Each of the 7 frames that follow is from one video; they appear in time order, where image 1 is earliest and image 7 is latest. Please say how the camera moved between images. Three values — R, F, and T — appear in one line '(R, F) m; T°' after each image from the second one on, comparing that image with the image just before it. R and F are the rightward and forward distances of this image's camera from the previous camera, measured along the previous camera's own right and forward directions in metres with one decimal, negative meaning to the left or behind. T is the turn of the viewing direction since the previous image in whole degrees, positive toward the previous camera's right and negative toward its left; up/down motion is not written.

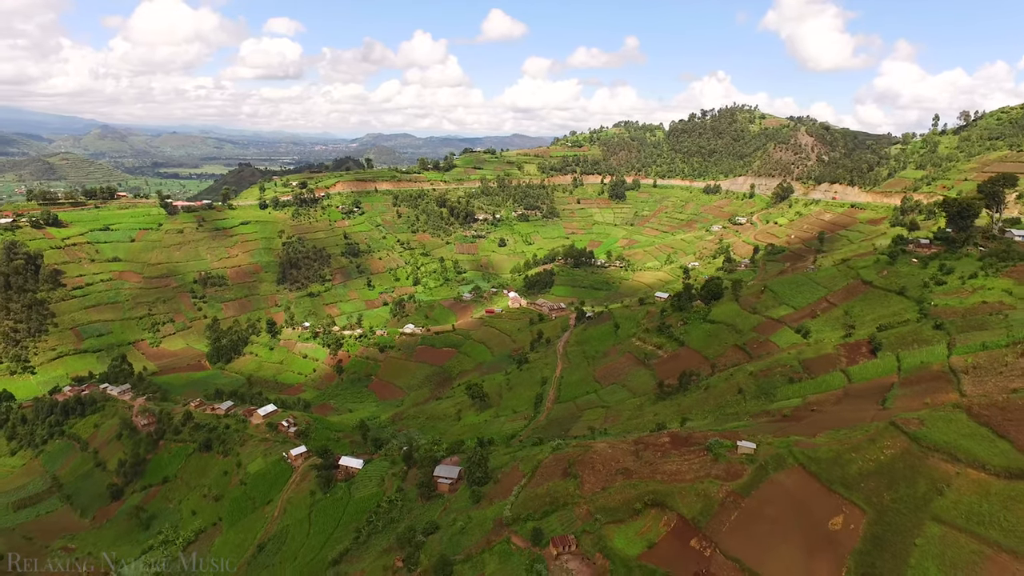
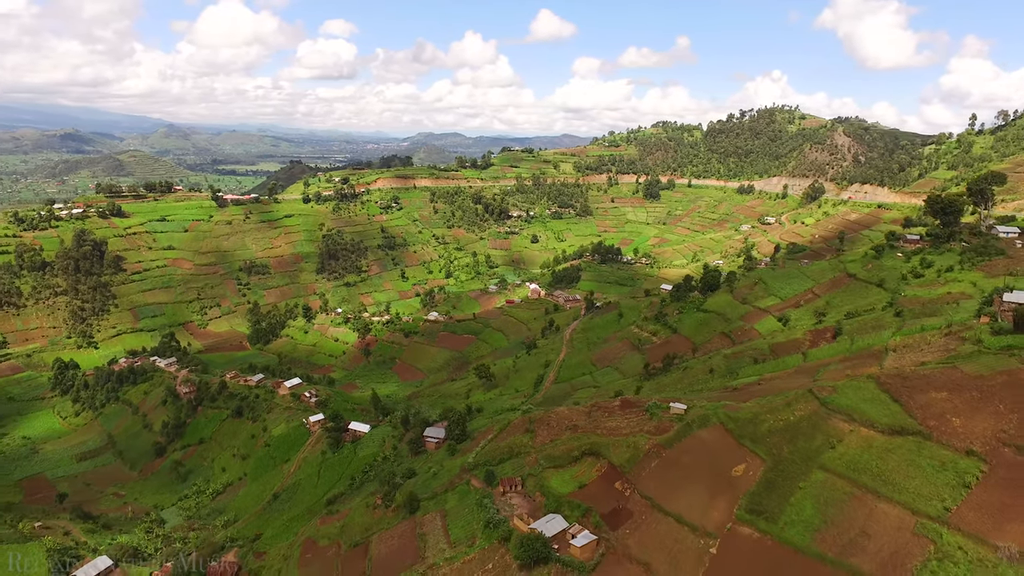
(+4.5, -3.6) m; -4°
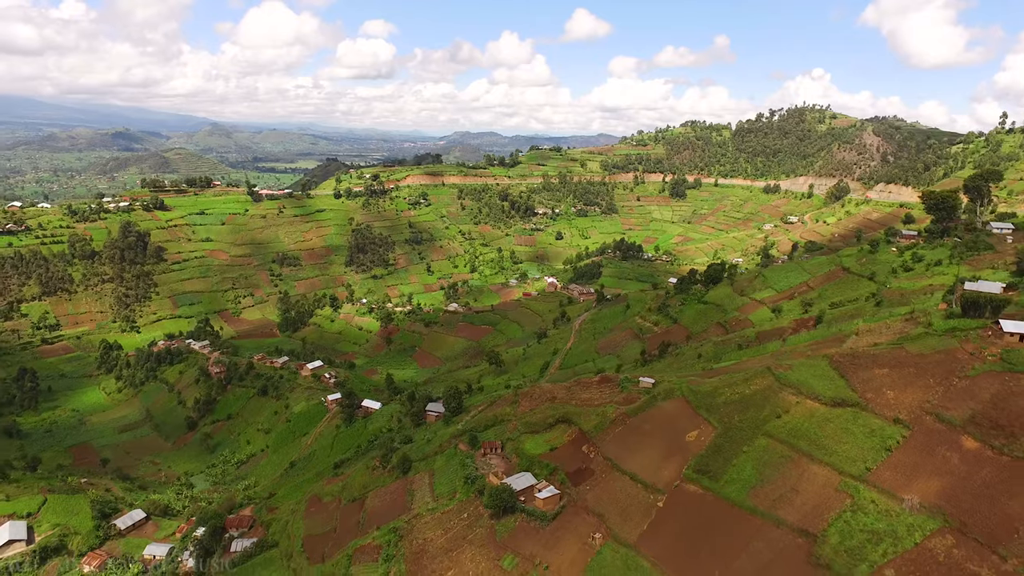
(+2.8, -2.7) m; -3°
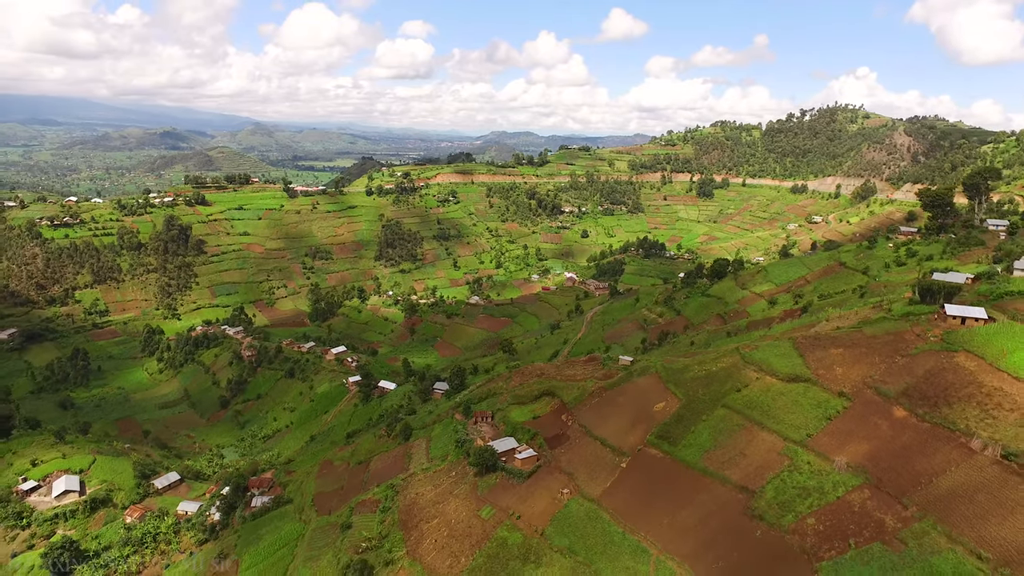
(+2.5, -2.9) m; -3°
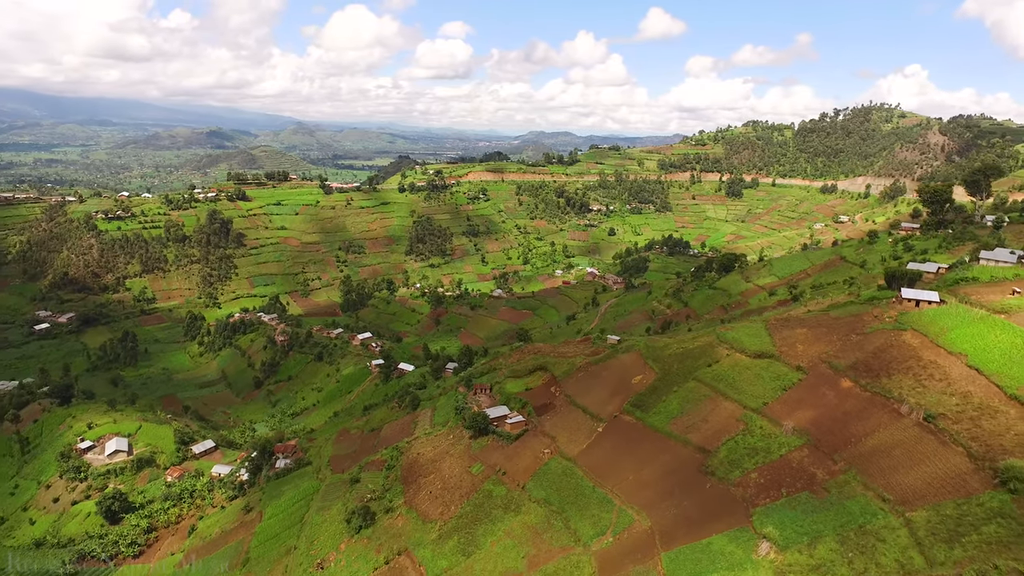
(+2.4, -3.0) m; -3°
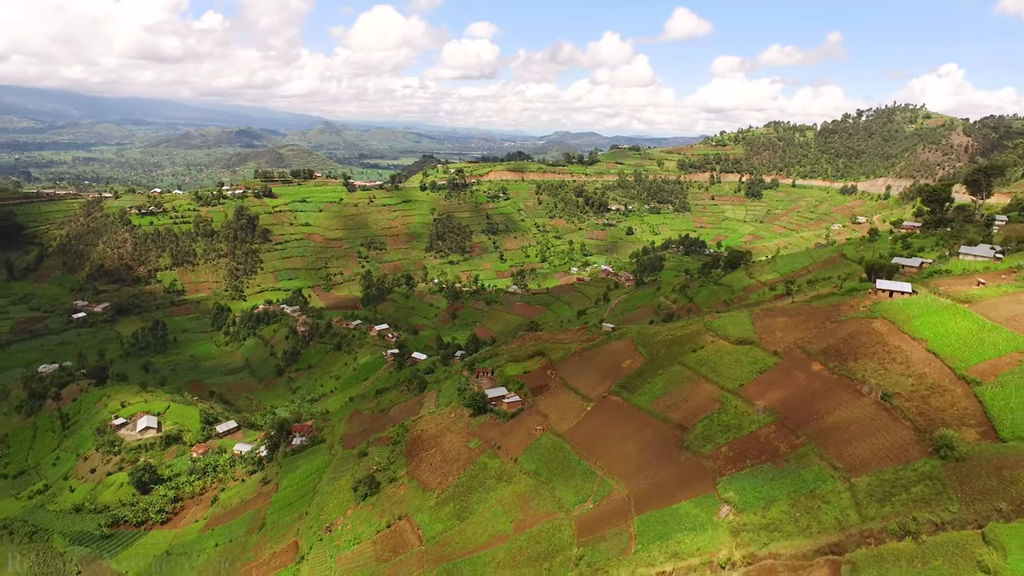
(+1.5, -2.2) m; -2°
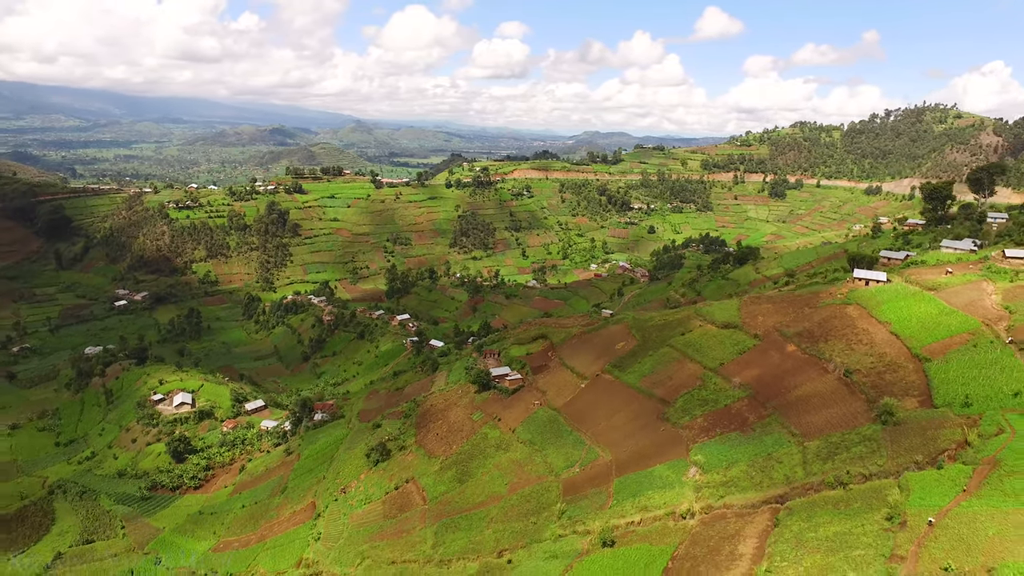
(+1.5, -2.6) m; -3°
